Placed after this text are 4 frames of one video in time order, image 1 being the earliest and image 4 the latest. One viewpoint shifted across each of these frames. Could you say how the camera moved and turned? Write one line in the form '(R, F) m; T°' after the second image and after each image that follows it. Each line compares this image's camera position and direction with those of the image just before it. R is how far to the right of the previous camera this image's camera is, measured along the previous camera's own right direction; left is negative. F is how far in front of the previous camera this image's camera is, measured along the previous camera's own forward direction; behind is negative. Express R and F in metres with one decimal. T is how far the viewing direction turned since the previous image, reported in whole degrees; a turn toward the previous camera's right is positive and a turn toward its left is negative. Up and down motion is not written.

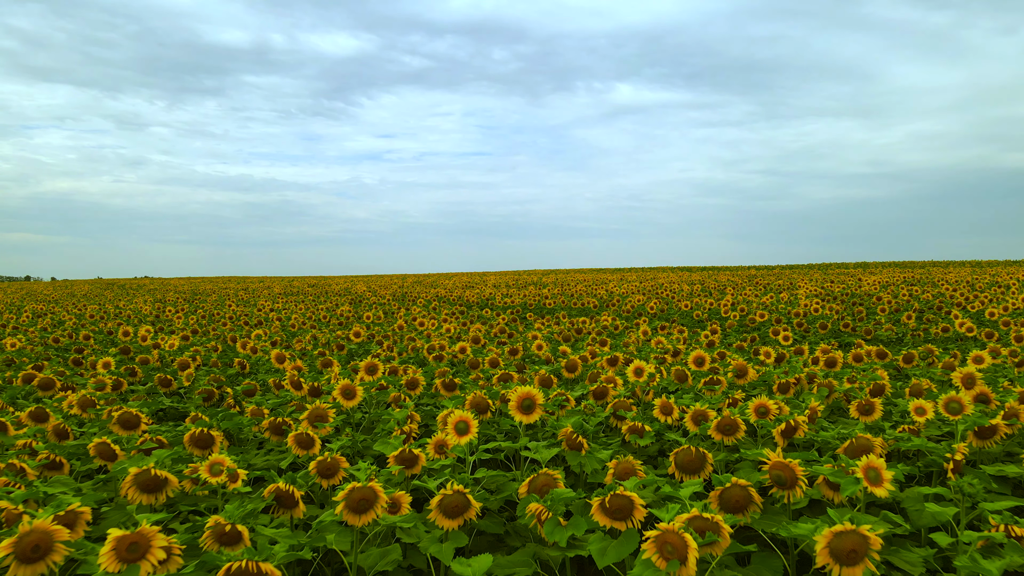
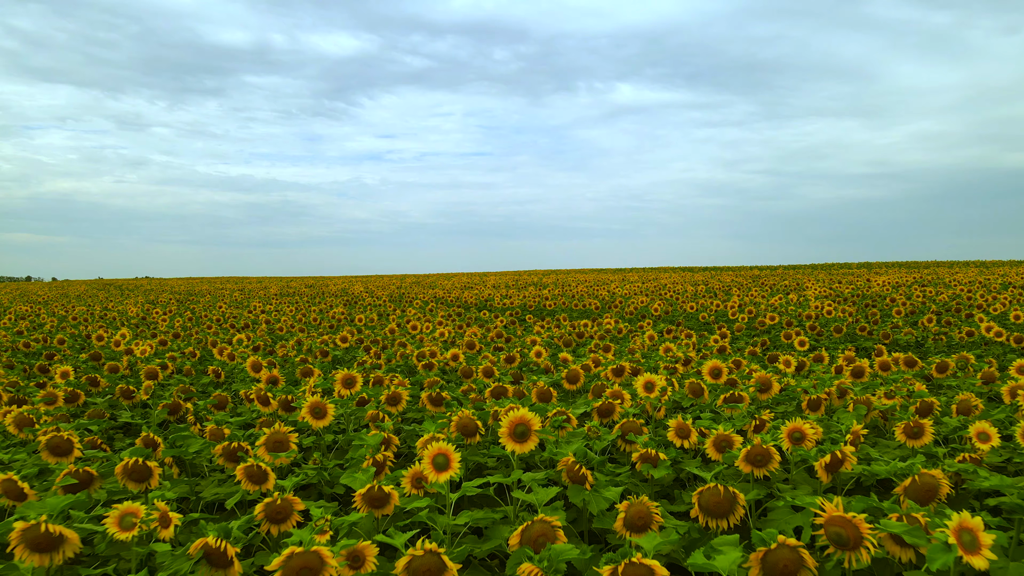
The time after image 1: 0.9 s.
(+0.1, +0.9) m; 0°
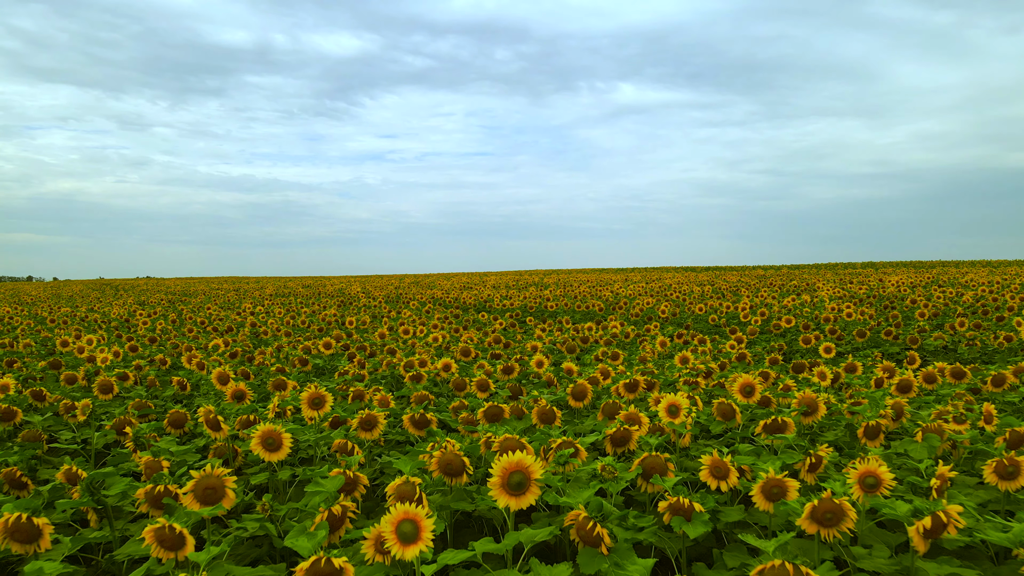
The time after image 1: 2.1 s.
(+0.1, +1.1) m; 0°
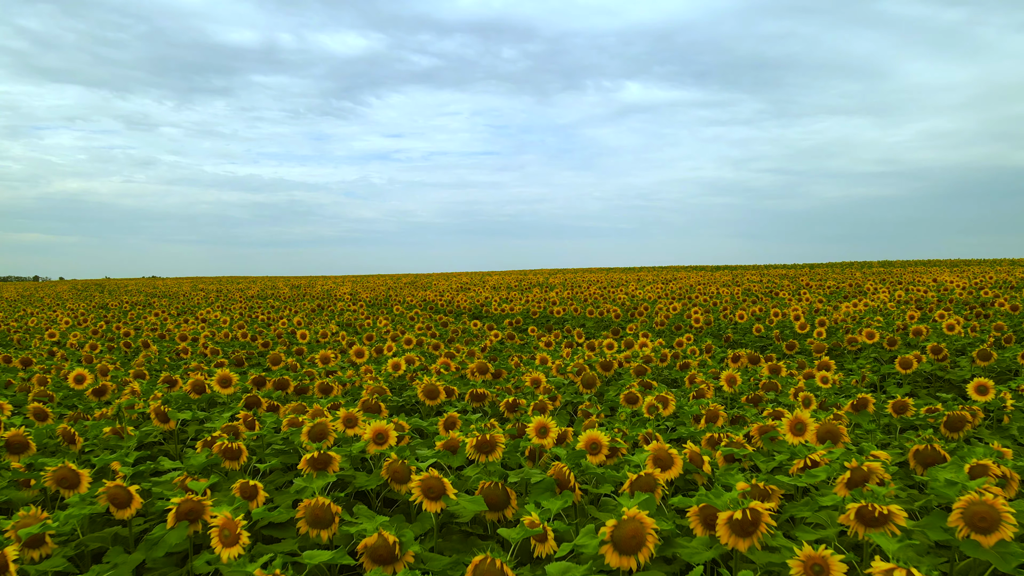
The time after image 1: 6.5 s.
(+0.2, +4.0) m; -1°
